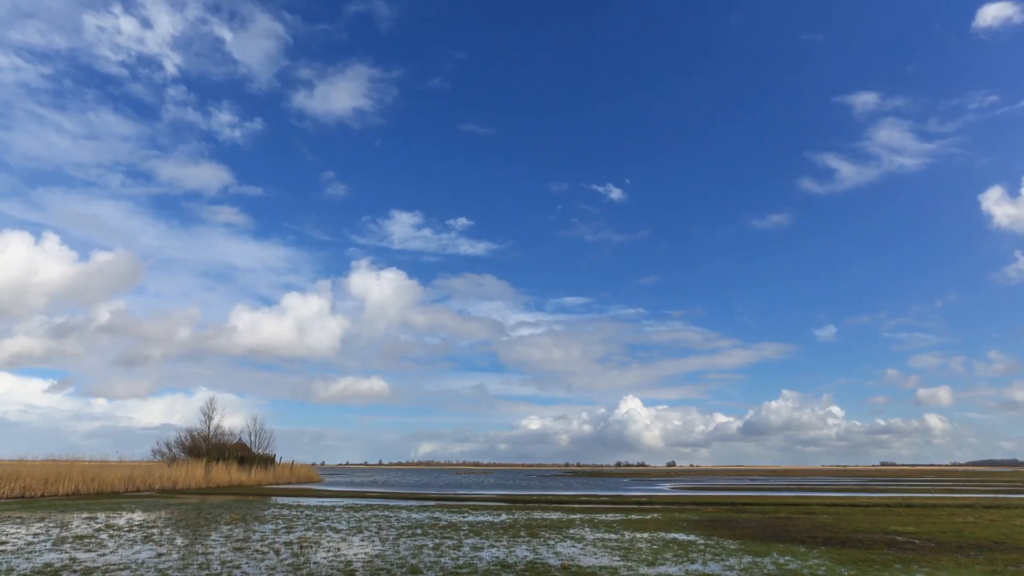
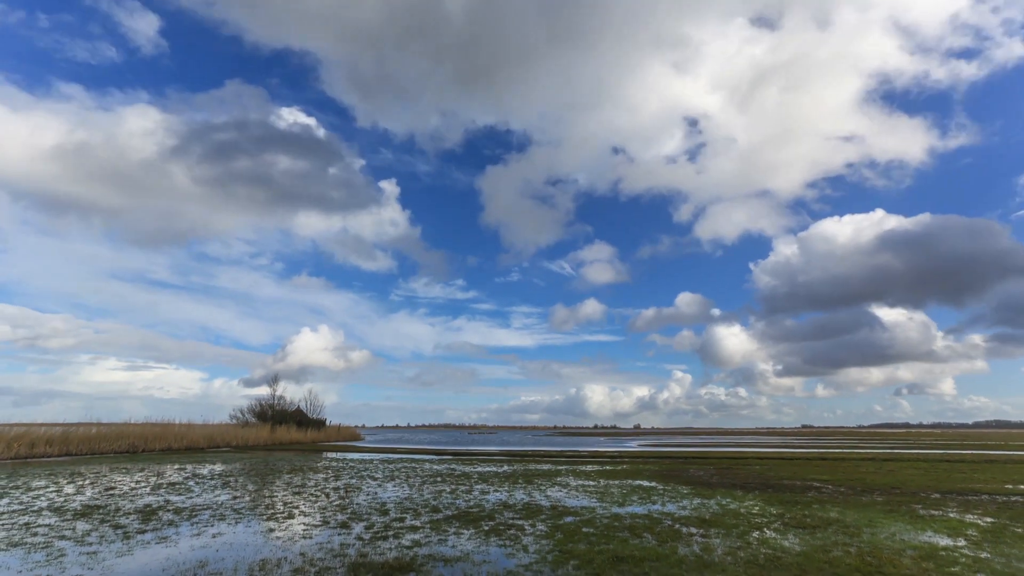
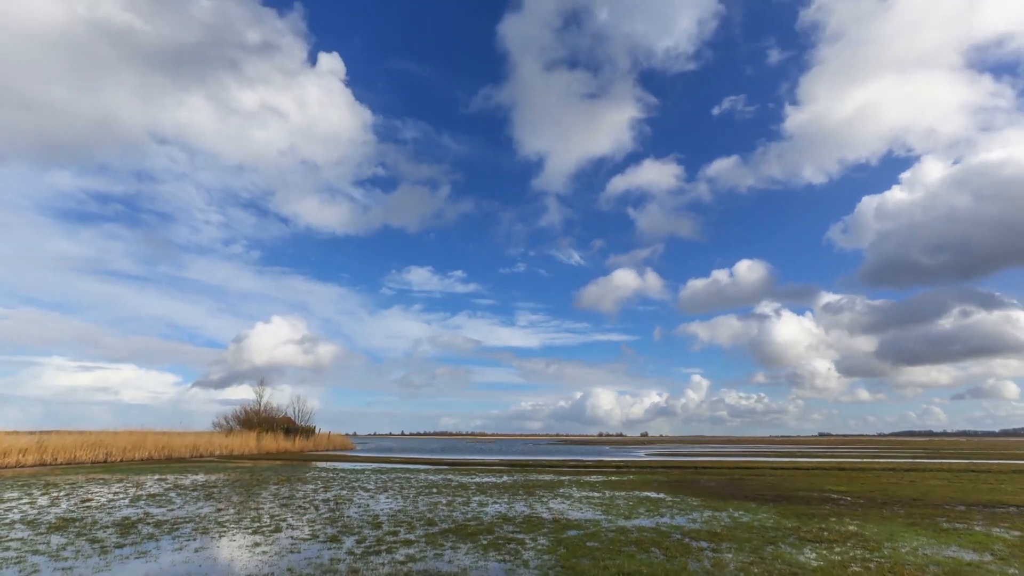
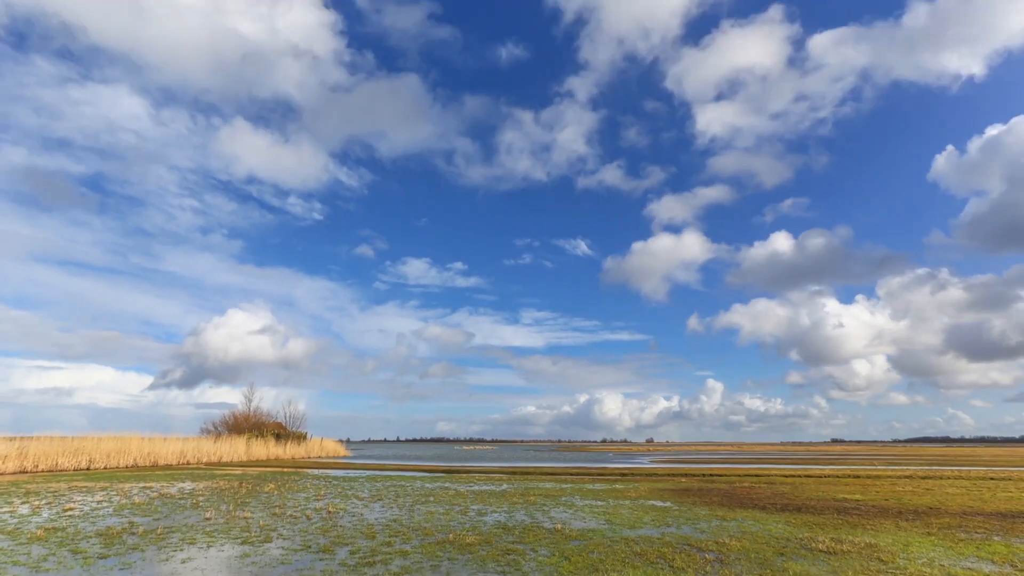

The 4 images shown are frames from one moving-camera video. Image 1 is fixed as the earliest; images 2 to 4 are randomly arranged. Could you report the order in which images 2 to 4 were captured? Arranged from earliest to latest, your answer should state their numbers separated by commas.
4, 3, 2
